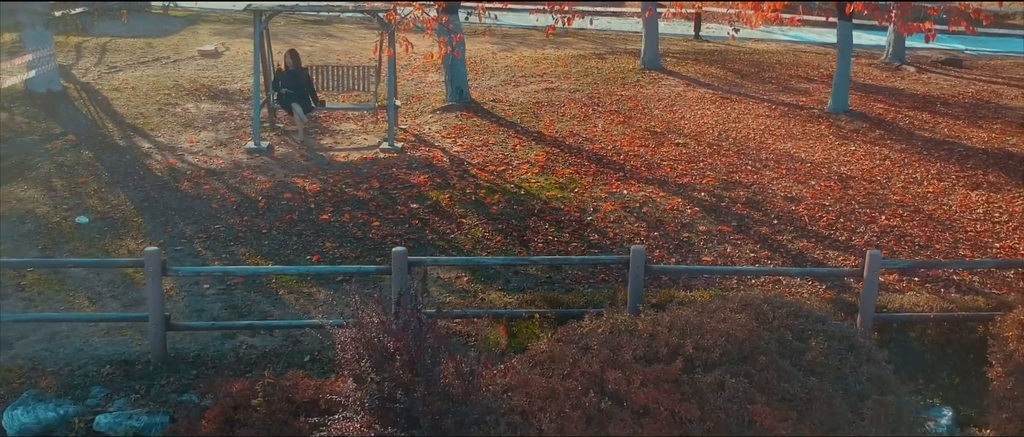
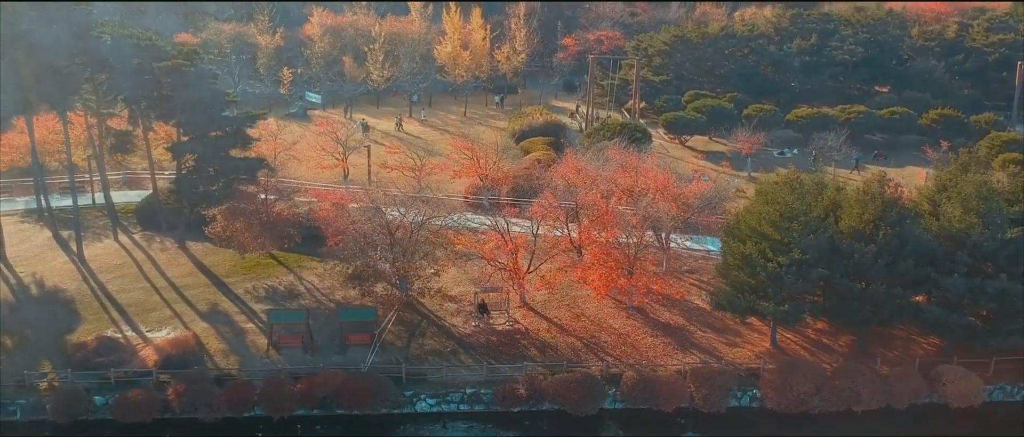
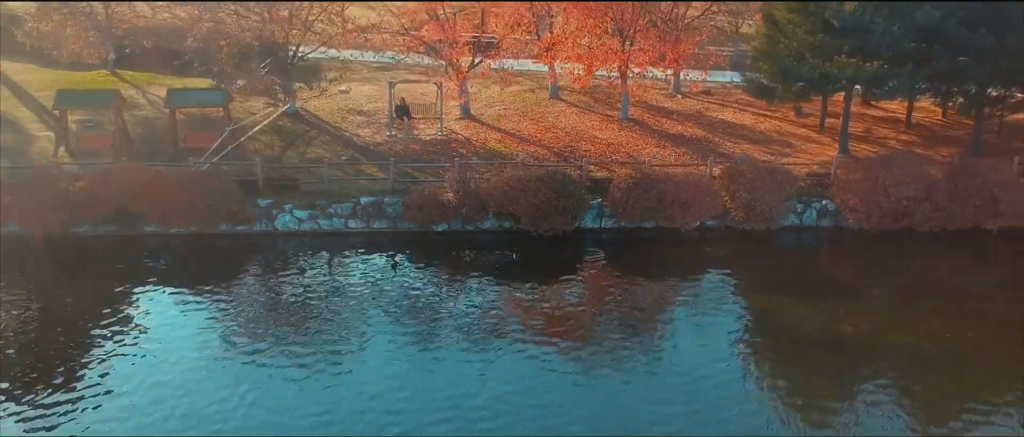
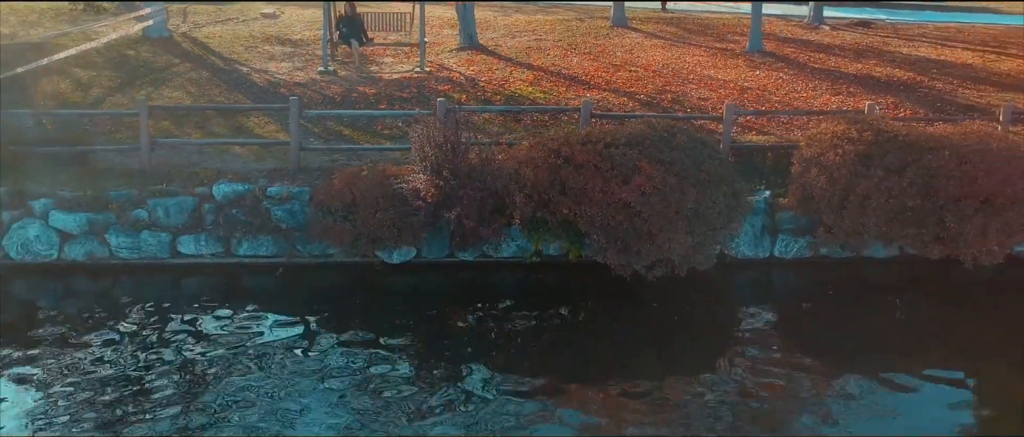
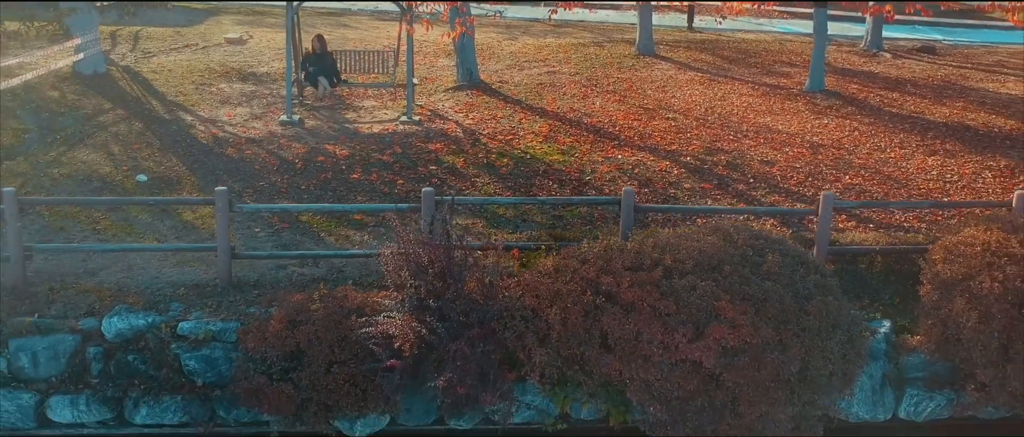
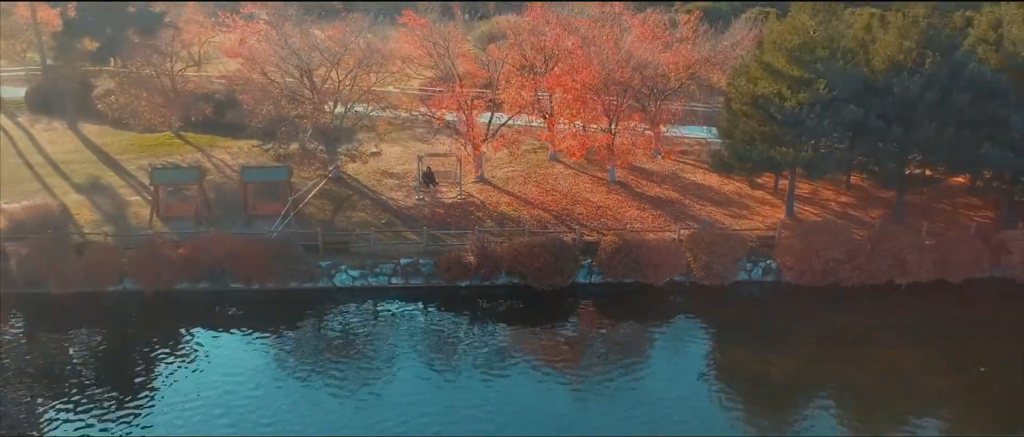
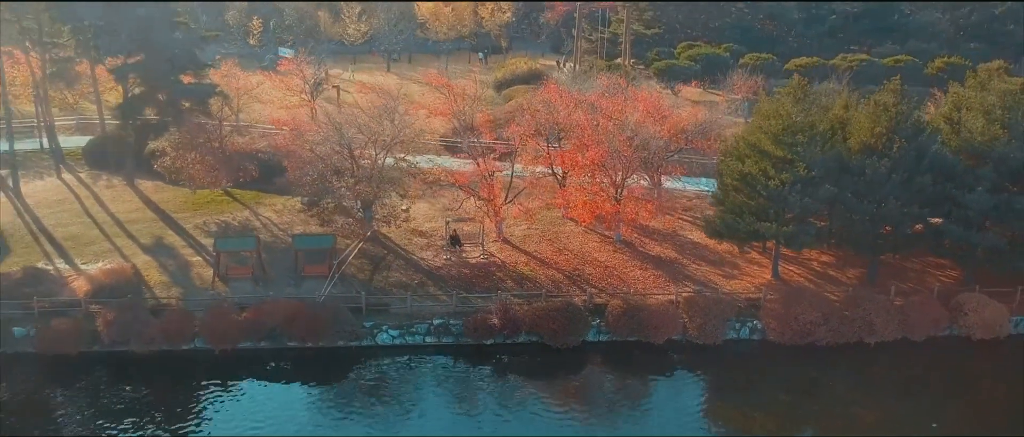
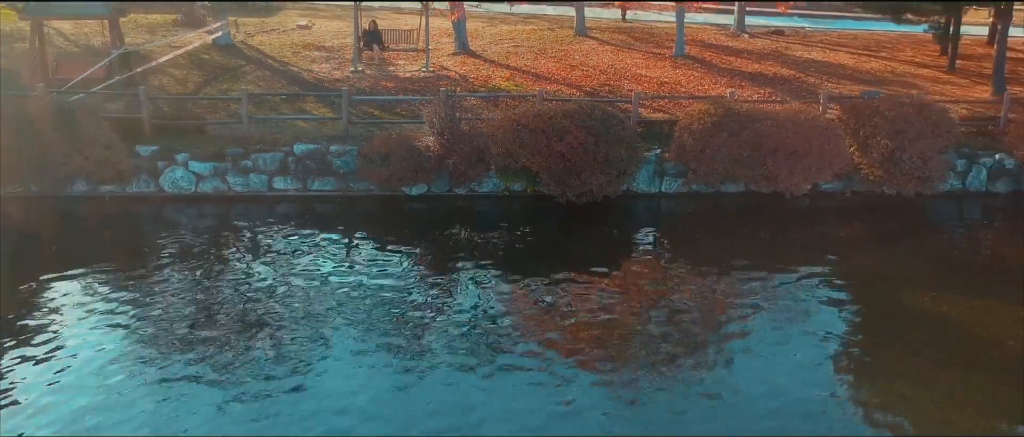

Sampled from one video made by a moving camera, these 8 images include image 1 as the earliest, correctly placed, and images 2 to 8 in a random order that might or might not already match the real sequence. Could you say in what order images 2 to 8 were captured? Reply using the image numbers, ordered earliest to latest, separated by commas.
5, 4, 8, 3, 6, 7, 2
